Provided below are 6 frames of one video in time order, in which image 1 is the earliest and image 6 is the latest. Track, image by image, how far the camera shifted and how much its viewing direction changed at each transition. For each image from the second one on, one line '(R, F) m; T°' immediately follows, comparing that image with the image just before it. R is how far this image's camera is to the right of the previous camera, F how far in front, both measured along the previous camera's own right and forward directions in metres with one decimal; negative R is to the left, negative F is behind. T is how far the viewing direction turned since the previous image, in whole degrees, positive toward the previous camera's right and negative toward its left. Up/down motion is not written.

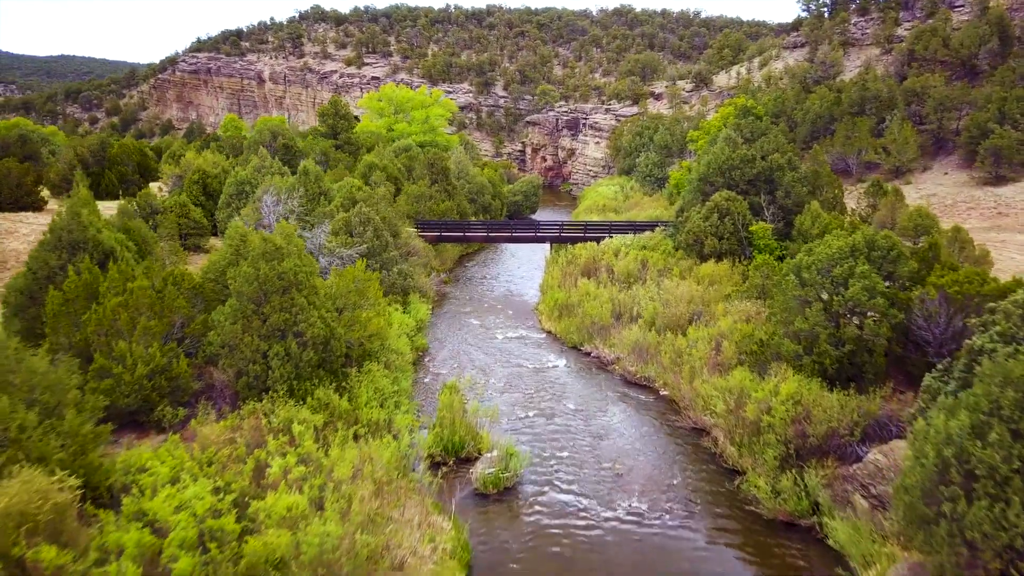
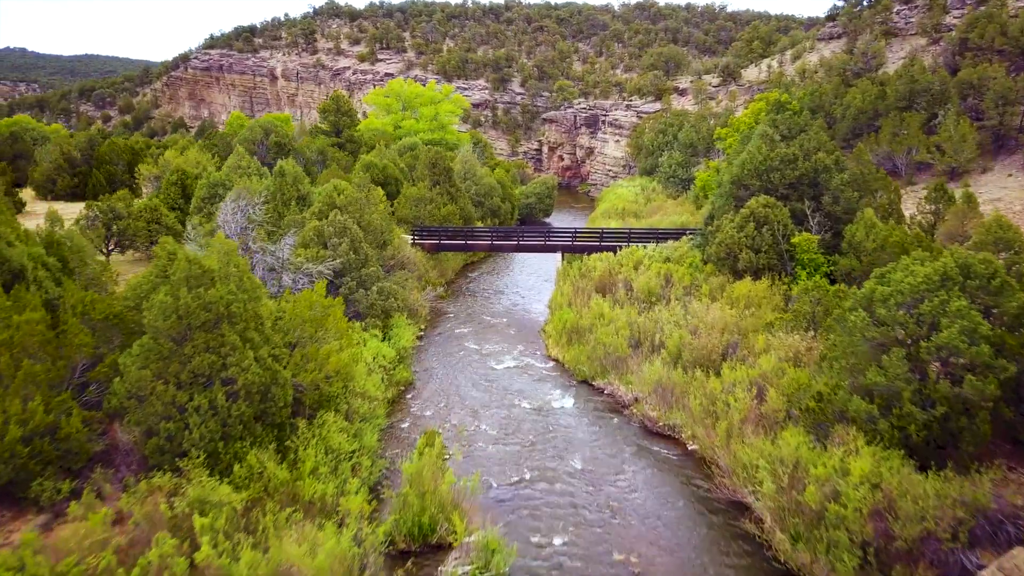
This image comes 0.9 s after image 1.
(+0.5, +3.1) m; -2°
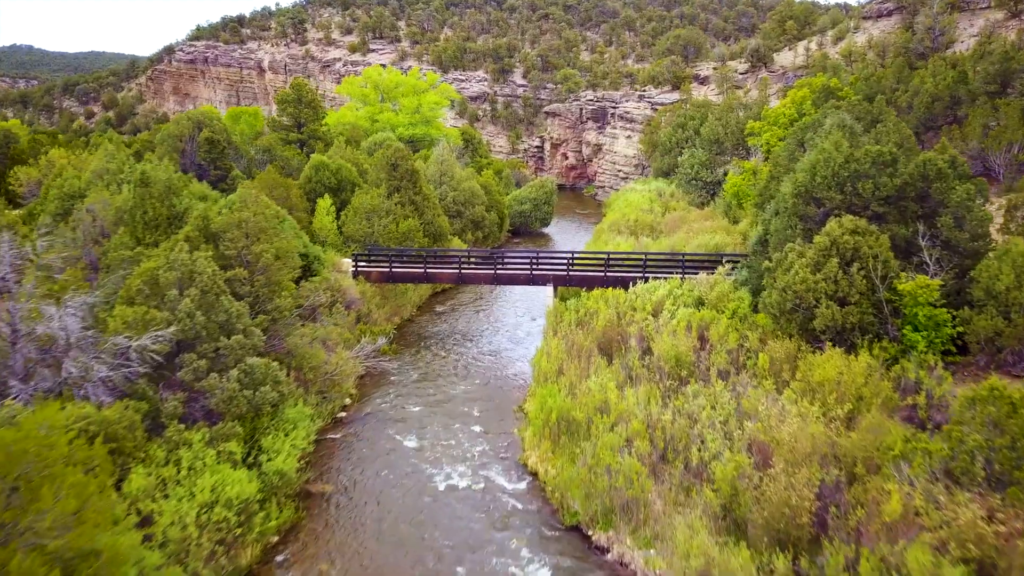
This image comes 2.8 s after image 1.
(+0.9, +6.7) m; -1°
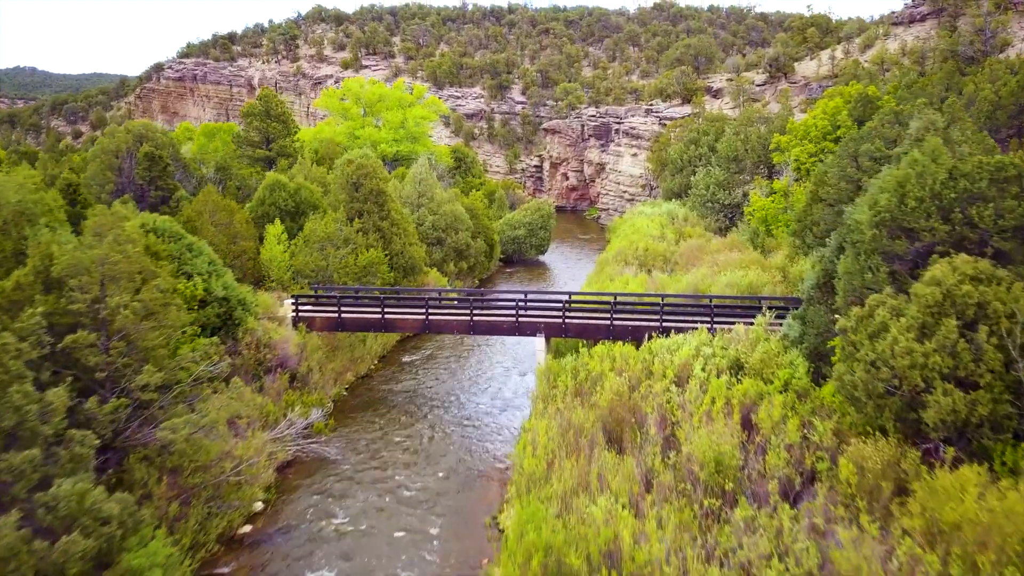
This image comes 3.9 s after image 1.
(+0.4, +4.1) m; 0°
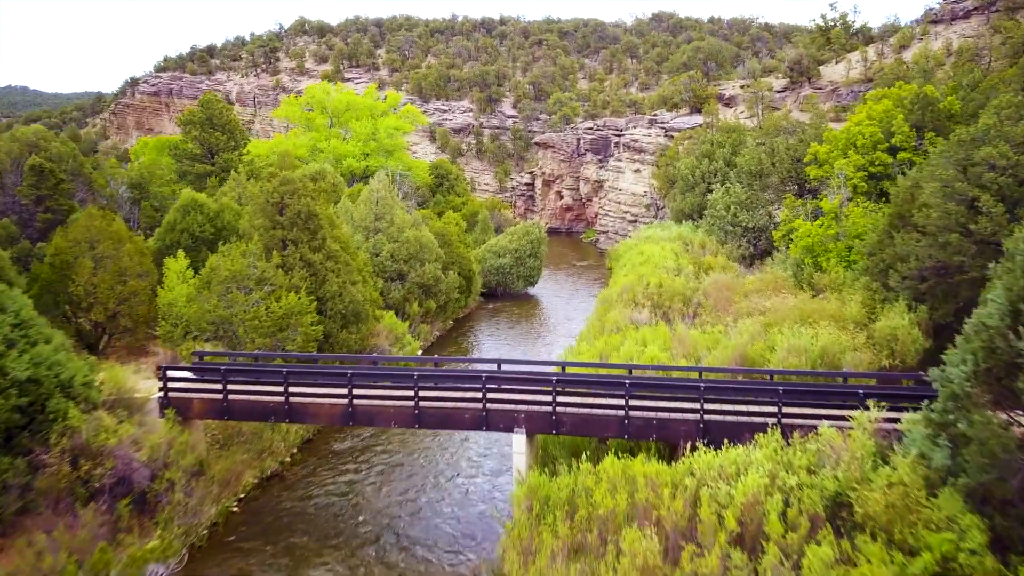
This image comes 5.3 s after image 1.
(+0.4, +4.9) m; 0°
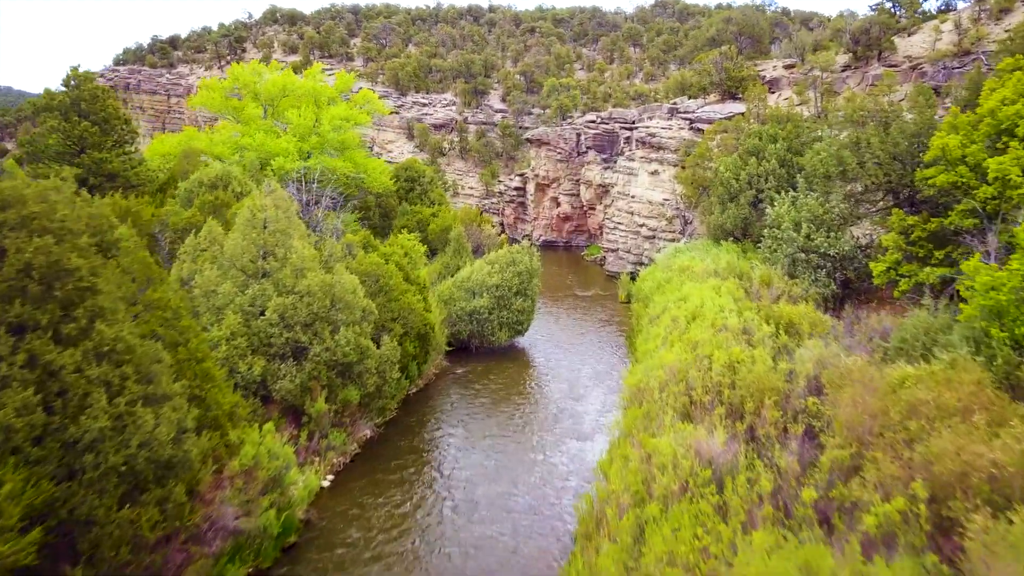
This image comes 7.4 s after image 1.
(+0.3, +7.7) m; 0°
